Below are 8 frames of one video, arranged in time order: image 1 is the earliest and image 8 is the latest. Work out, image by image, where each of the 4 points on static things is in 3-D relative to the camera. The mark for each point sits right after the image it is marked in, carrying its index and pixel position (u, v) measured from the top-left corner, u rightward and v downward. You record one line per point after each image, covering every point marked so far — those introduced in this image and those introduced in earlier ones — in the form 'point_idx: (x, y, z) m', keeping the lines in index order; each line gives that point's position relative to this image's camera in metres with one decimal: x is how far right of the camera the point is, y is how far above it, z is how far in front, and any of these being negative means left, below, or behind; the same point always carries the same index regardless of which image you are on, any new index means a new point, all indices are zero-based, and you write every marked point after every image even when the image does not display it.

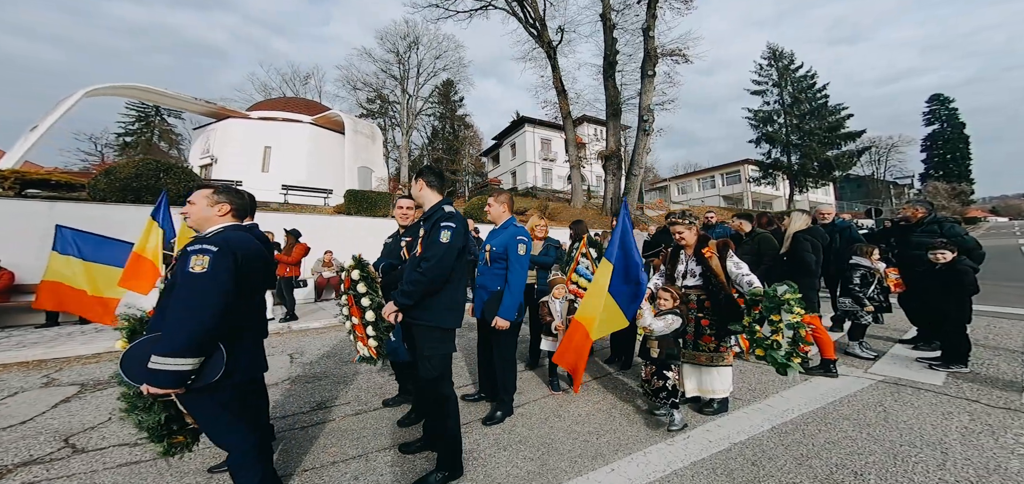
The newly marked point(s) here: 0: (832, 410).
0: (+2.9, -1.5, +3.2) m
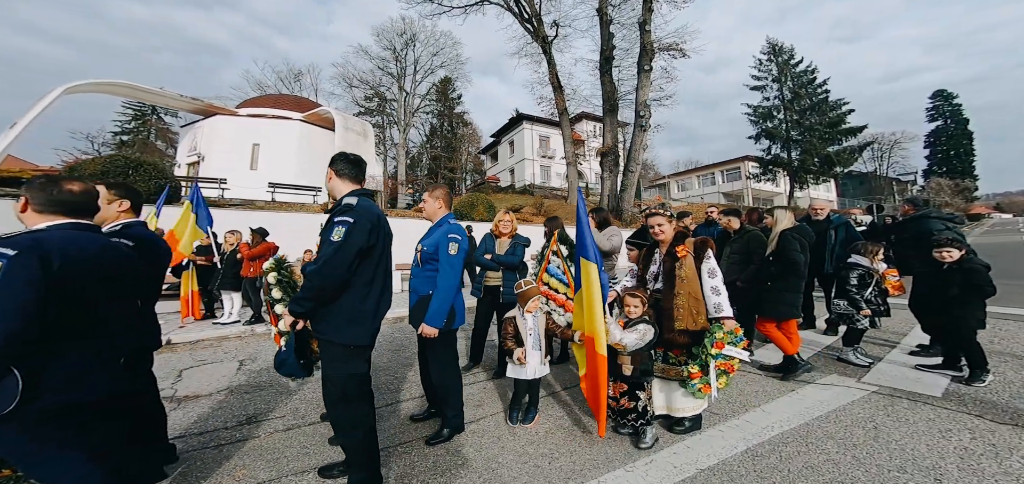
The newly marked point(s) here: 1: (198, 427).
0: (+2.5, -1.5, +2.8) m
1: (-2.4, -1.4, +2.6) m
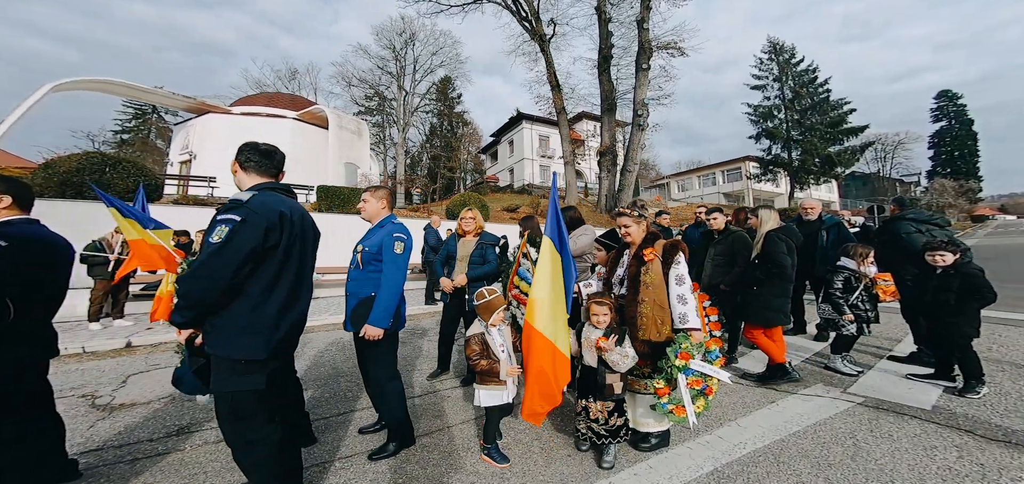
0: (+2.1, -1.5, +2.6) m
1: (-2.7, -1.4, +2.5) m
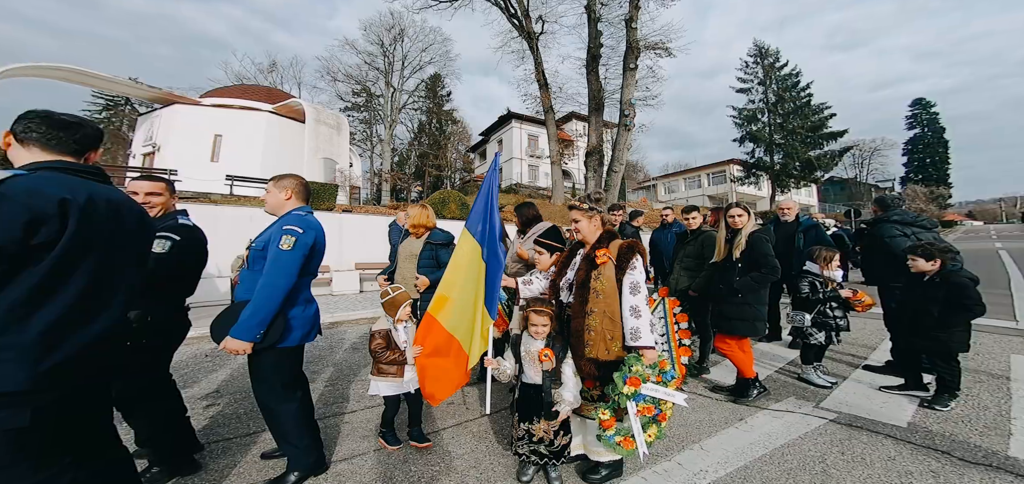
0: (+1.6, -1.5, +2.3) m
1: (-3.2, -1.4, +2.0) m
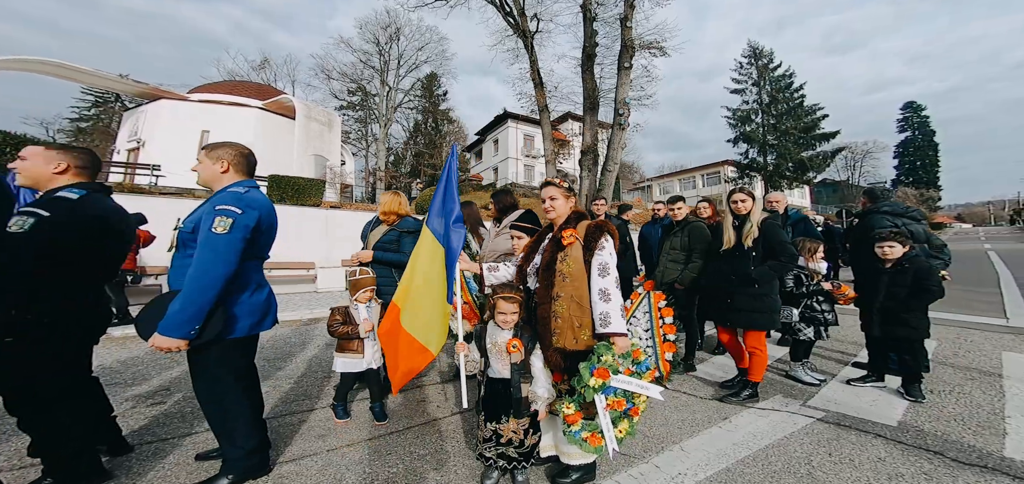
0: (+1.4, -1.4, +2.2) m
1: (-3.4, -1.3, +1.8) m
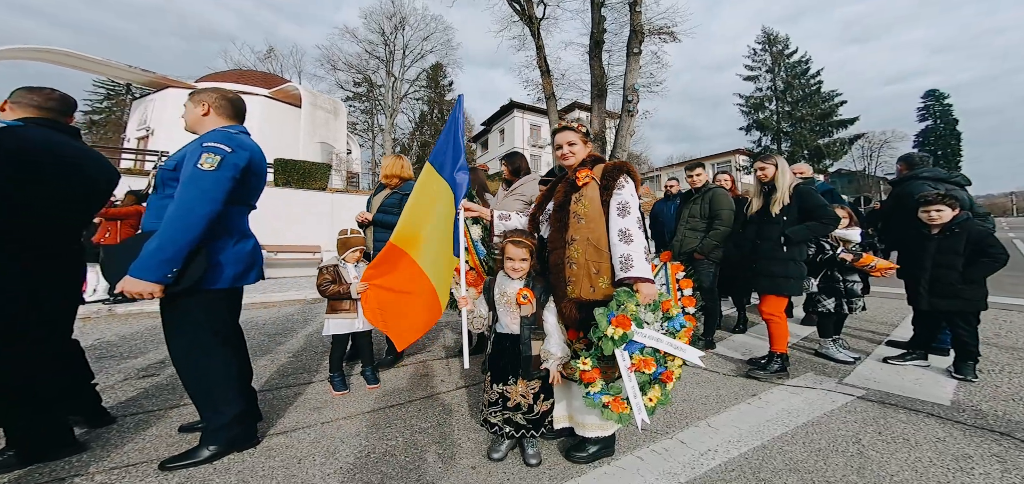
0: (+1.4, -1.2, +1.9) m
1: (-3.4, -1.0, +1.6) m
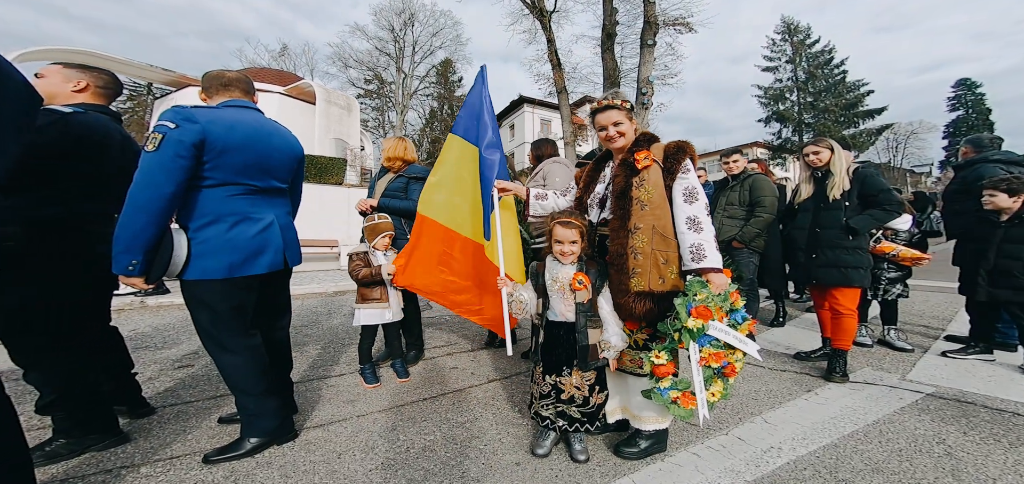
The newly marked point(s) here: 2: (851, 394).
0: (+1.7, -1.1, +1.8) m
1: (-3.1, -0.9, +1.6) m
2: (+2.3, -1.0, +2.4) m
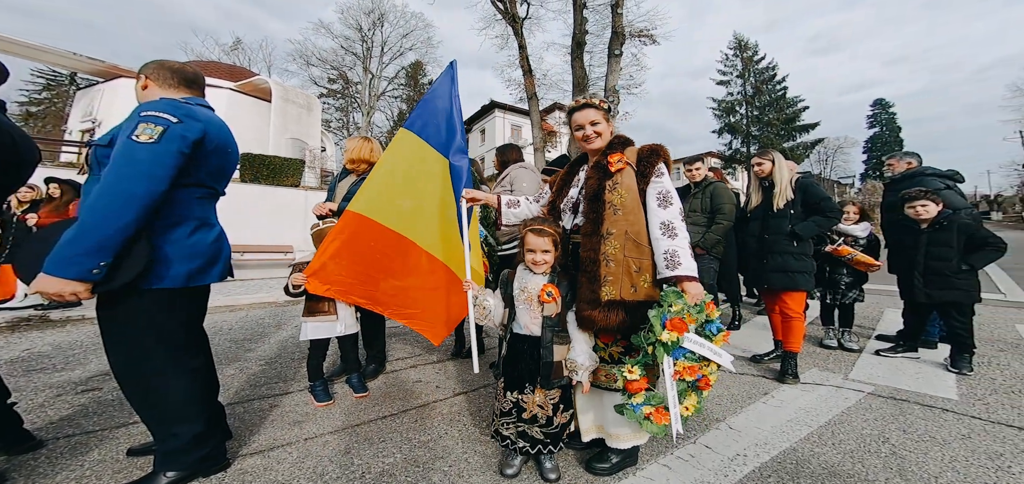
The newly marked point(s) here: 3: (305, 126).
0: (+1.5, -1.1, +1.8) m
1: (-3.3, -0.9, +1.2) m
2: (+2.1, -1.1, +2.5) m
3: (-11.7, +6.6, +19.9) m
